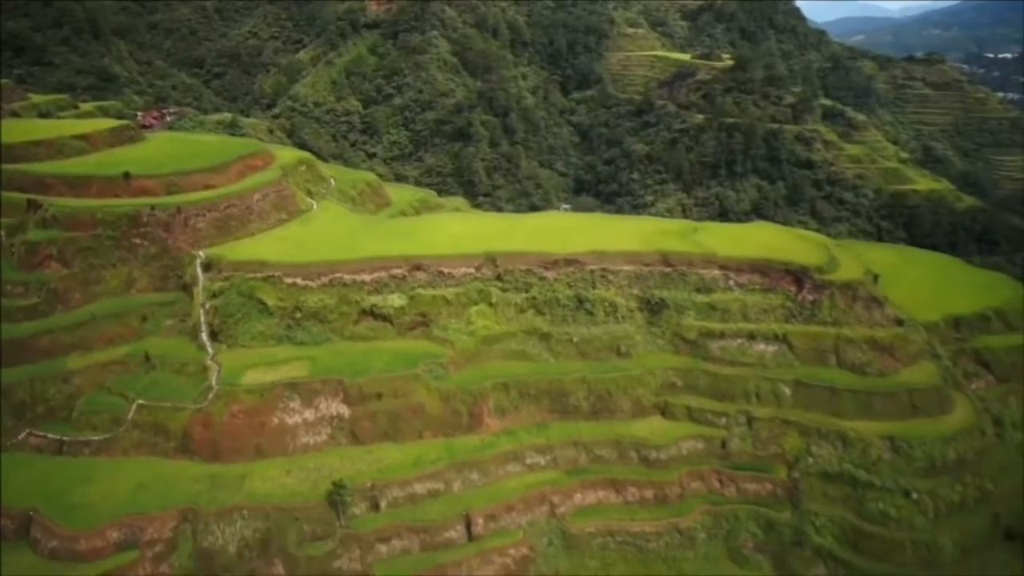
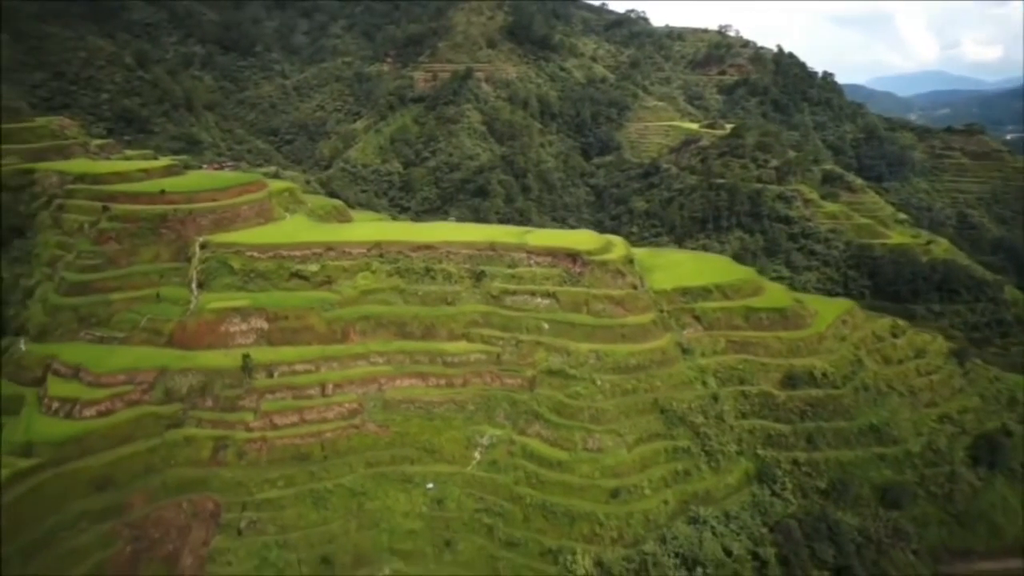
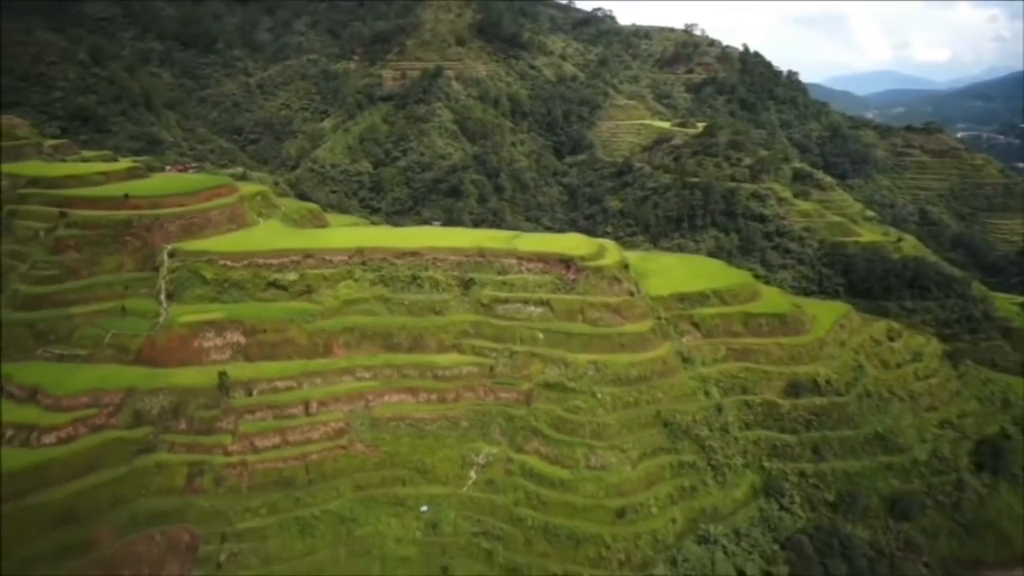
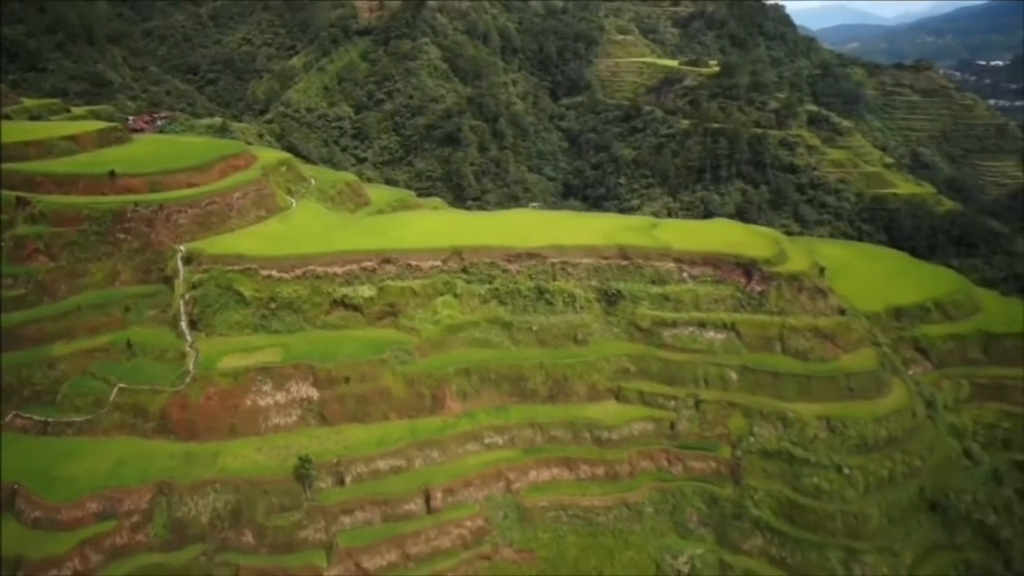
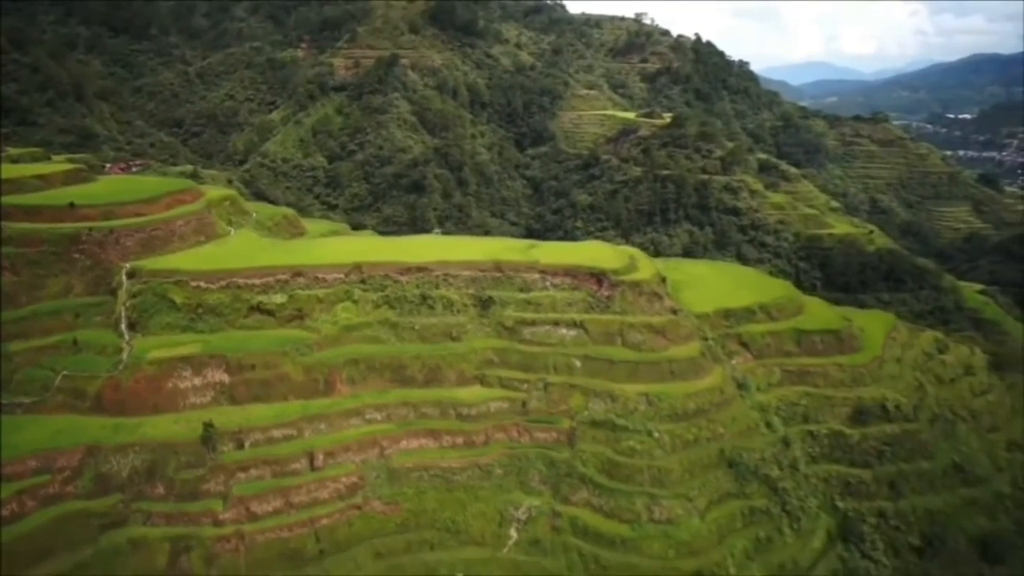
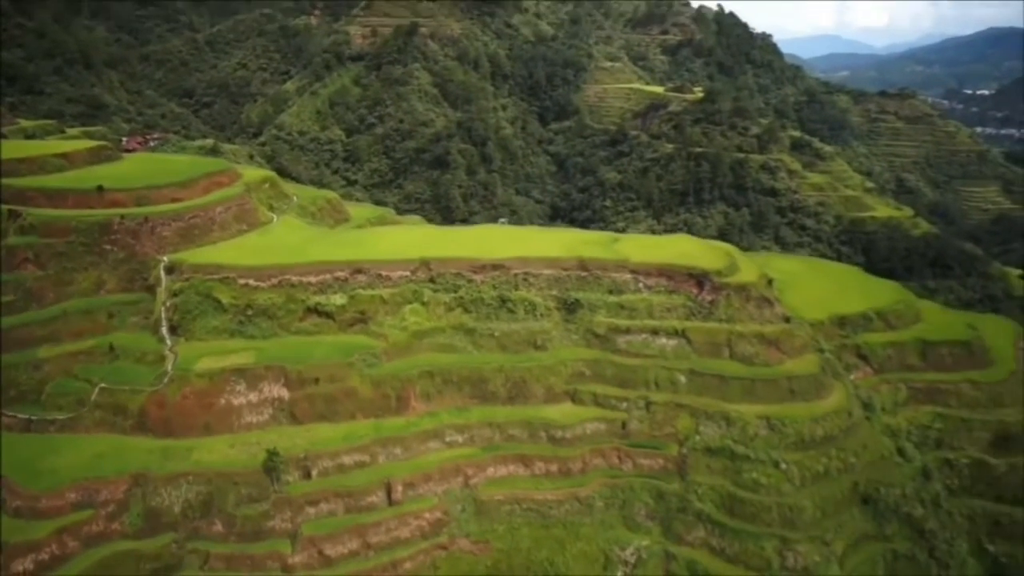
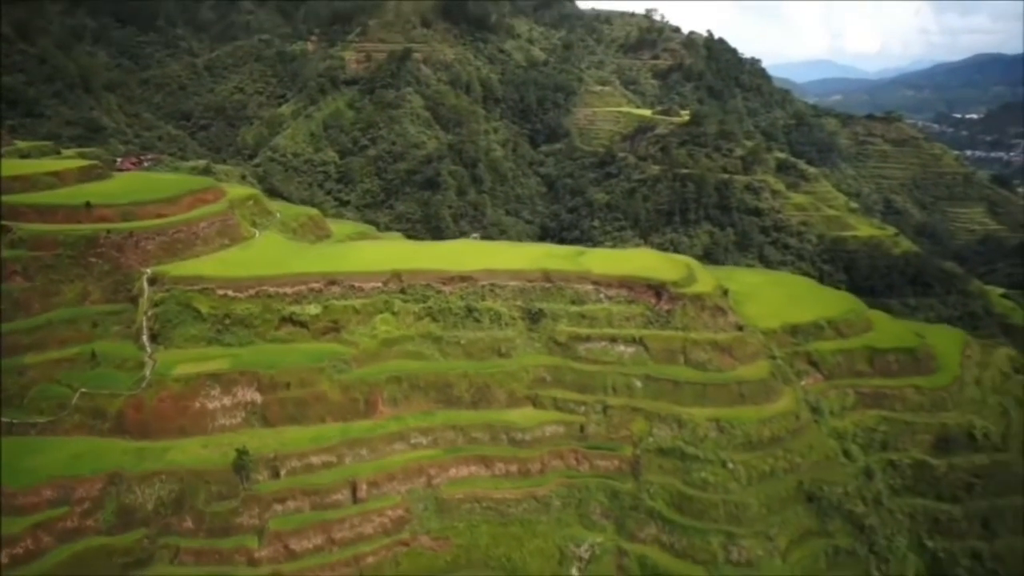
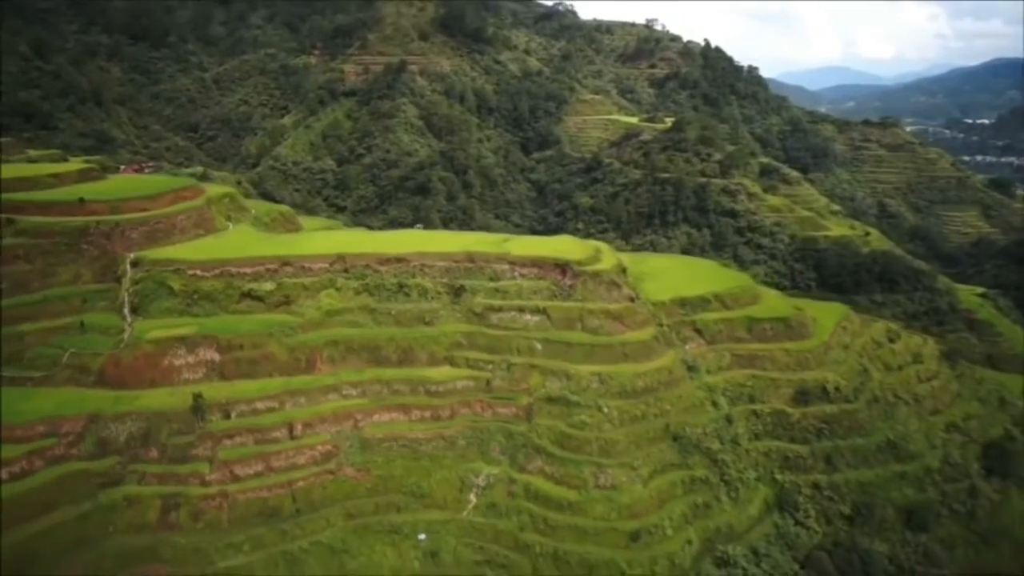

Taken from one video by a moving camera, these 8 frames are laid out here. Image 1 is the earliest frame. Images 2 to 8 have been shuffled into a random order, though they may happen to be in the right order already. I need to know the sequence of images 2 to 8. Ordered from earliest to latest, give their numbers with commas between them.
4, 6, 7, 5, 8, 3, 2
